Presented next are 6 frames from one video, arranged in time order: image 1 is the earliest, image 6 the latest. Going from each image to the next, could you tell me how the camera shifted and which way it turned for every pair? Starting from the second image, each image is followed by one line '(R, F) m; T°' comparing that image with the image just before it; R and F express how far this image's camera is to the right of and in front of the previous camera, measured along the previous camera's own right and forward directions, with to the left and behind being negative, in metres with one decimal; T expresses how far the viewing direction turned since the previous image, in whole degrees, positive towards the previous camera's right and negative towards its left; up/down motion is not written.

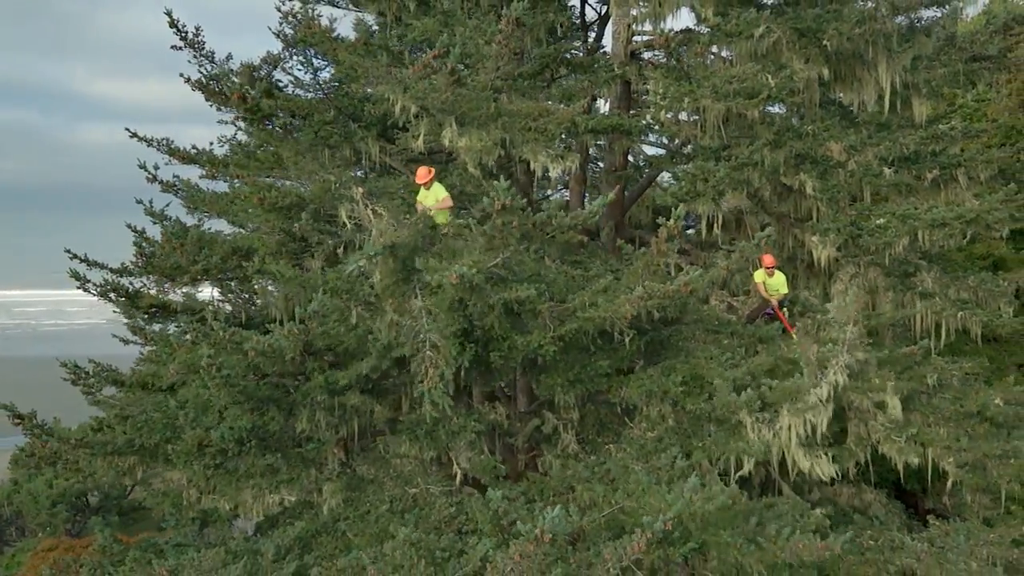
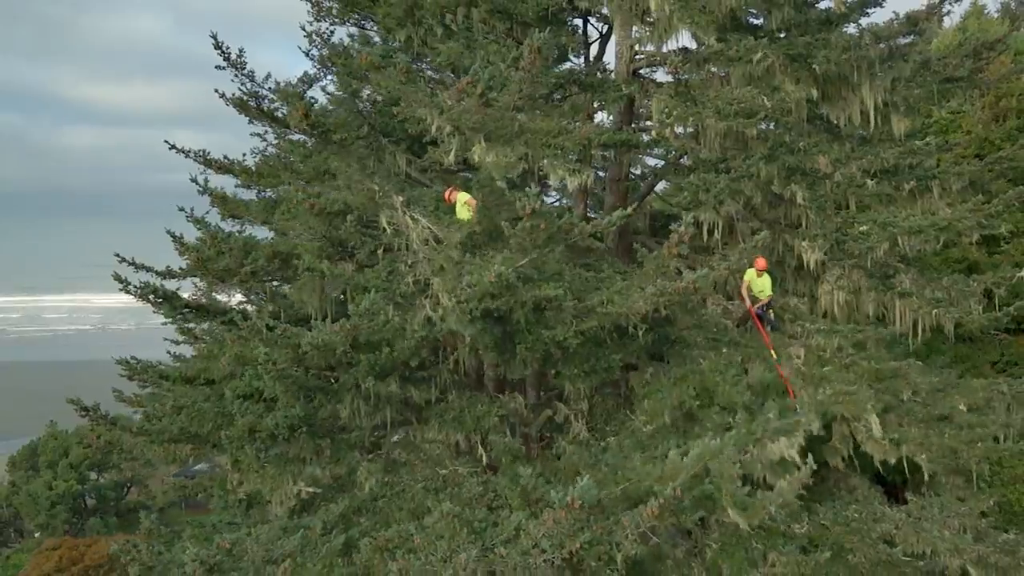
(-0.3, -0.6) m; +1°
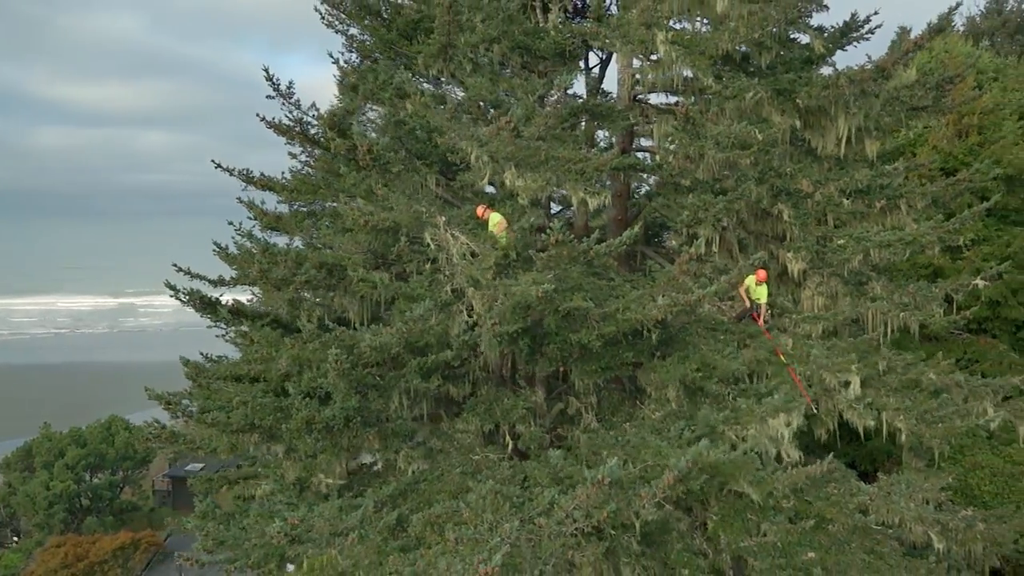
(-0.5, -0.9) m; +2°
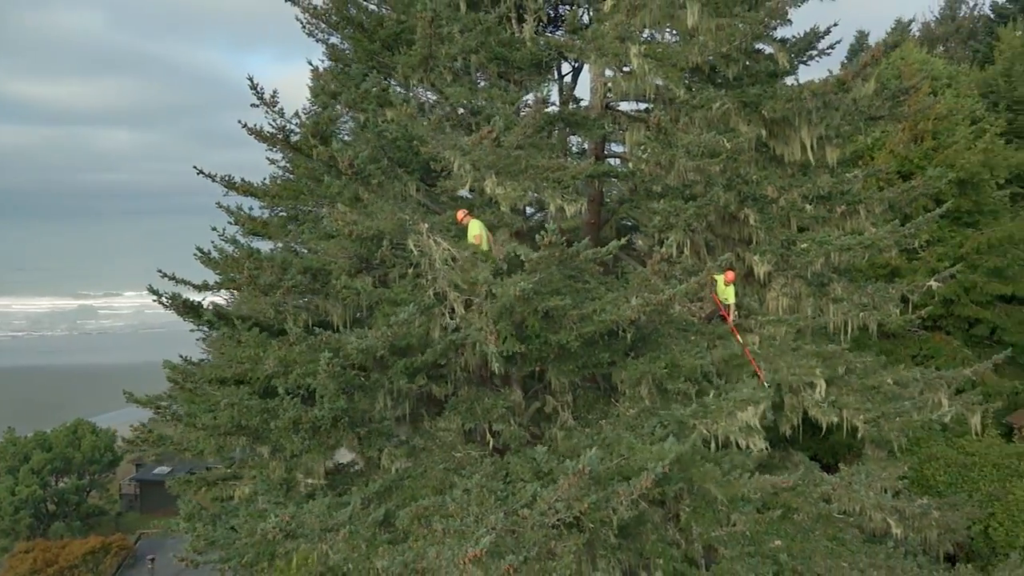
(-0.1, -0.3) m; +2°
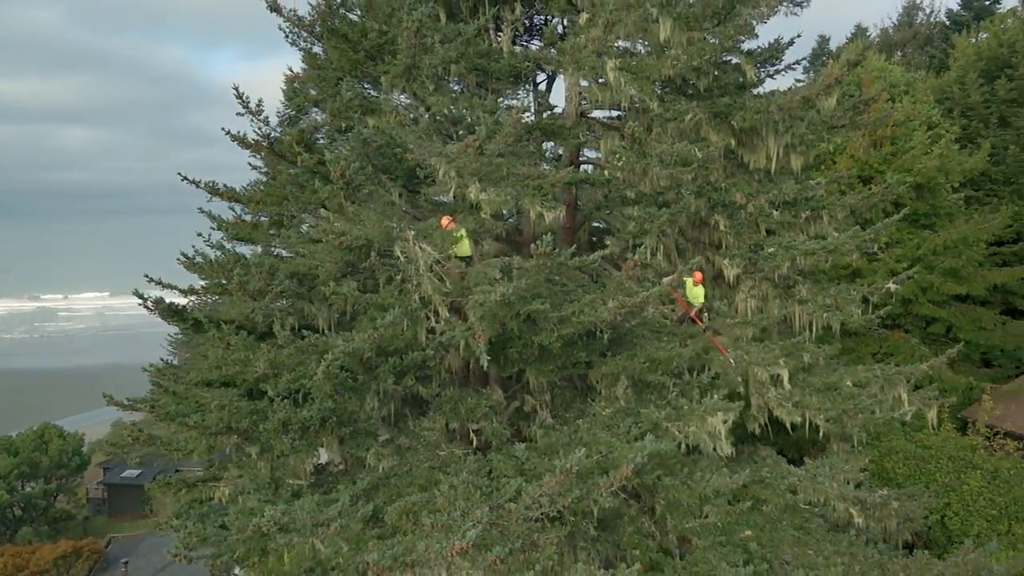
(-0.1, -0.3) m; +2°
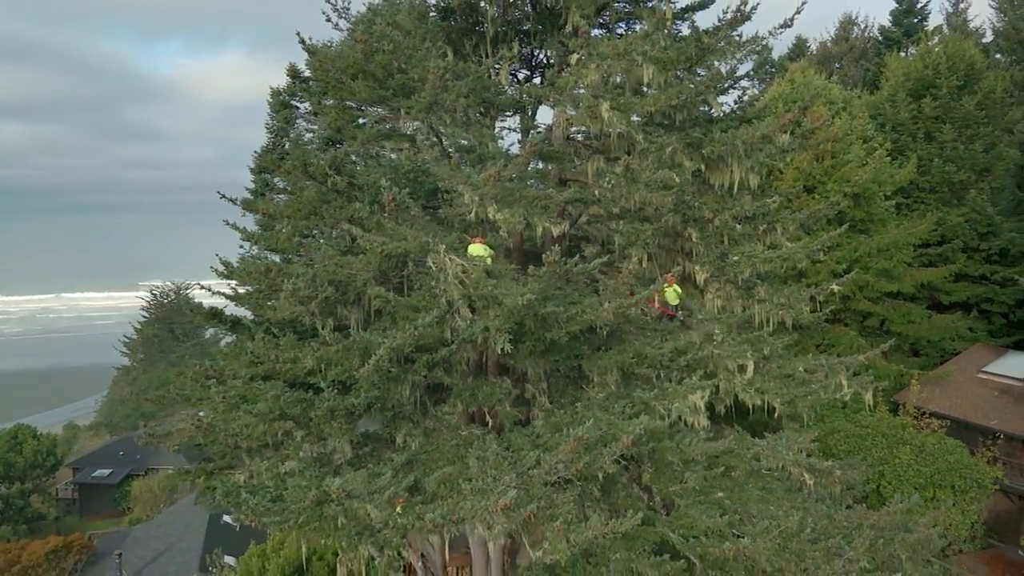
(-0.7, -1.4) m; +4°
